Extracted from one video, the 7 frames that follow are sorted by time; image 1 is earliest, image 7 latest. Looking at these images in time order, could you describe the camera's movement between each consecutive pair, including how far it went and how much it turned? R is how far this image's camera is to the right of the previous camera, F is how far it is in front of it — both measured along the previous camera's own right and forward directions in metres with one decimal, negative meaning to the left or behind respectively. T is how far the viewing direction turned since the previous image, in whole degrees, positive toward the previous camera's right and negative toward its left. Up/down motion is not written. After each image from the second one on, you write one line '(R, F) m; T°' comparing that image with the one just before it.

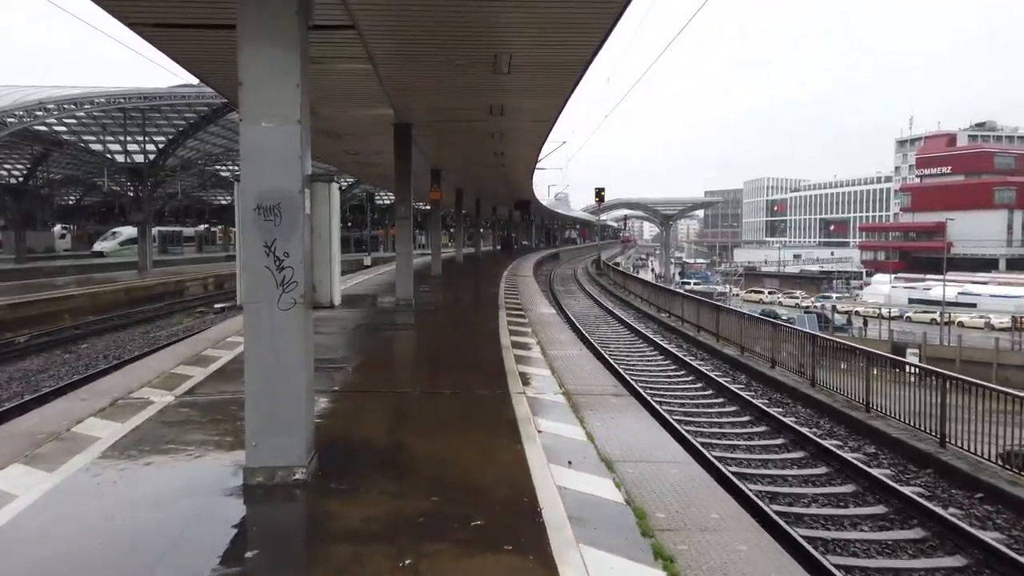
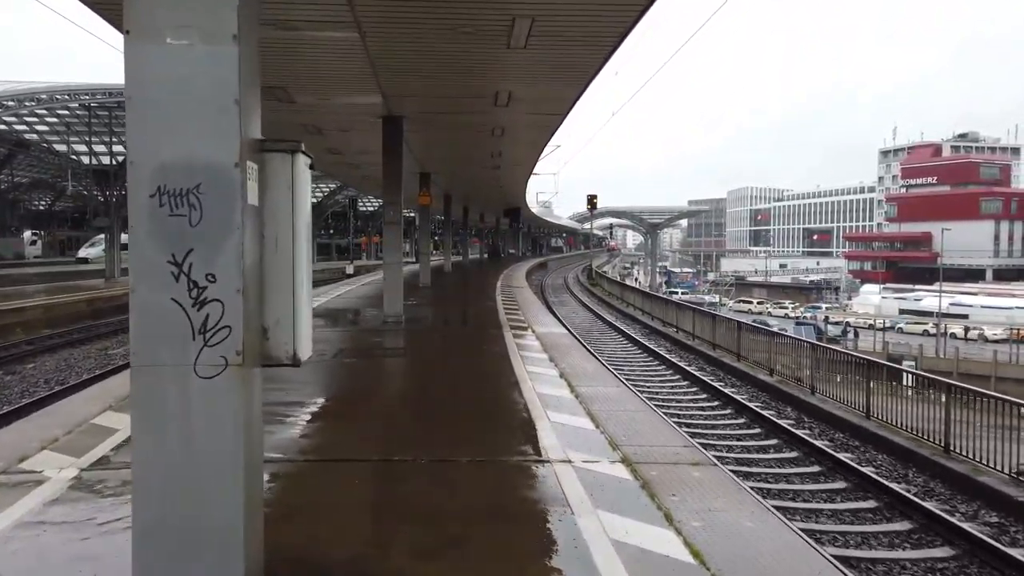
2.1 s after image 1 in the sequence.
(-0.4, +2.1) m; +1°
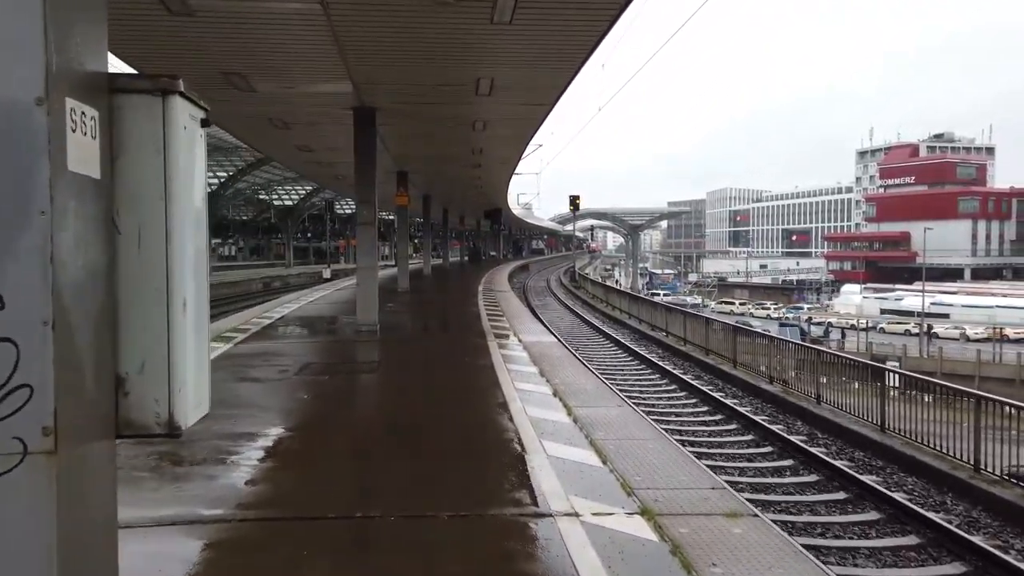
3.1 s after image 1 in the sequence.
(-0.1, +1.1) m; +1°
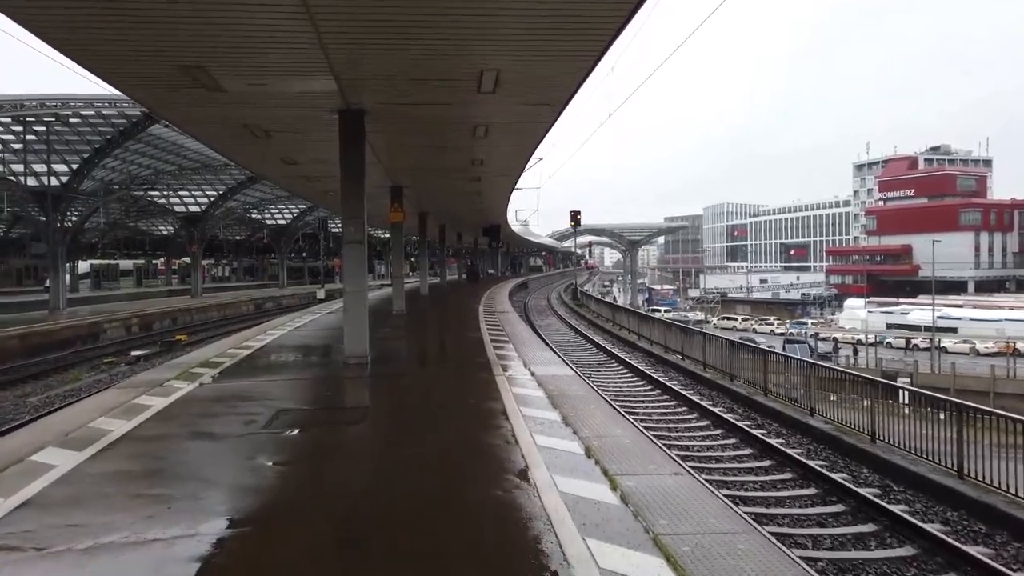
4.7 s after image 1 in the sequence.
(-0.2, +1.7) m; 0°
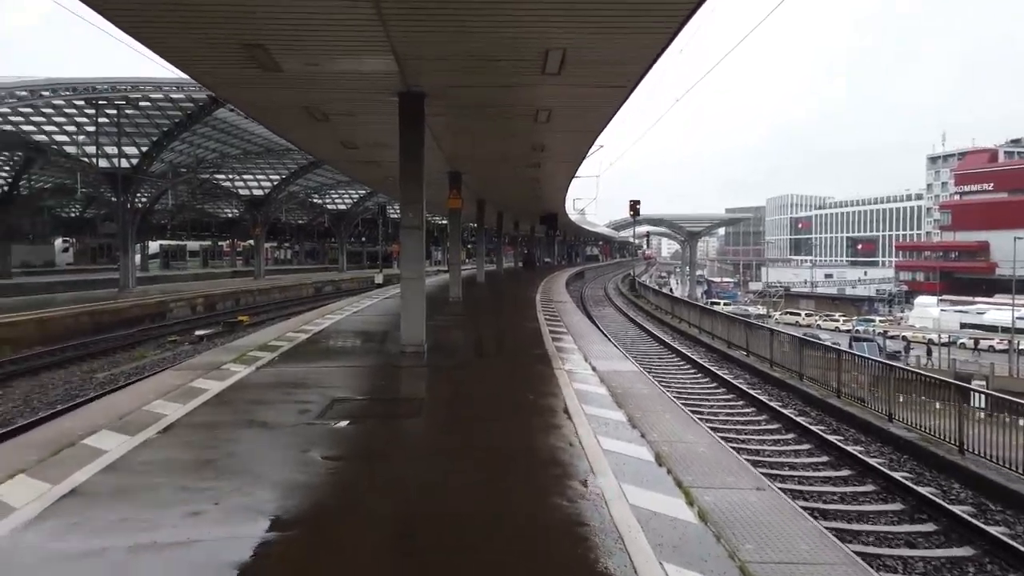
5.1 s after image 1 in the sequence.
(-0.1, +0.4) m; -4°
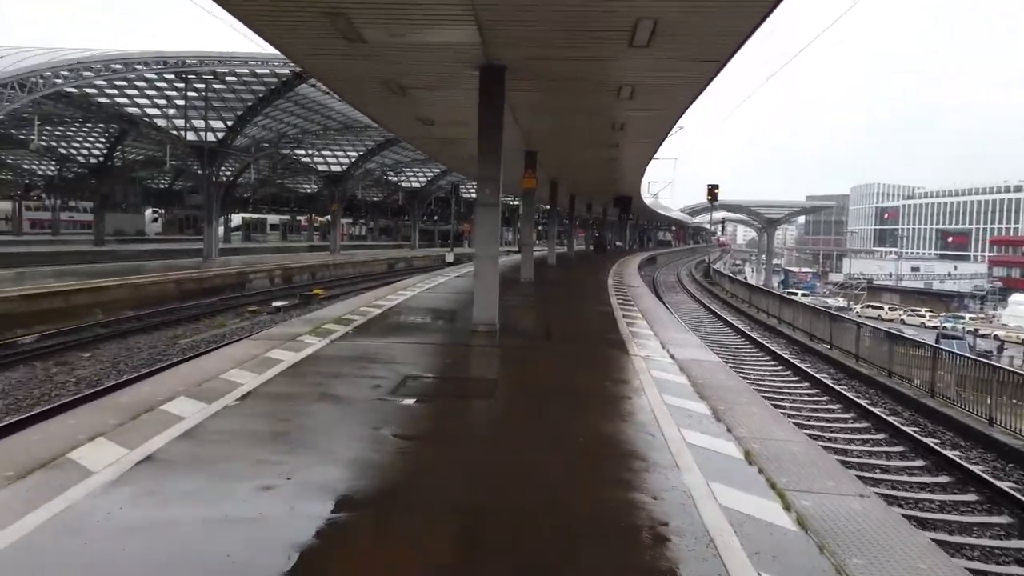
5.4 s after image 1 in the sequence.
(-0.1, +0.3) m; -5°
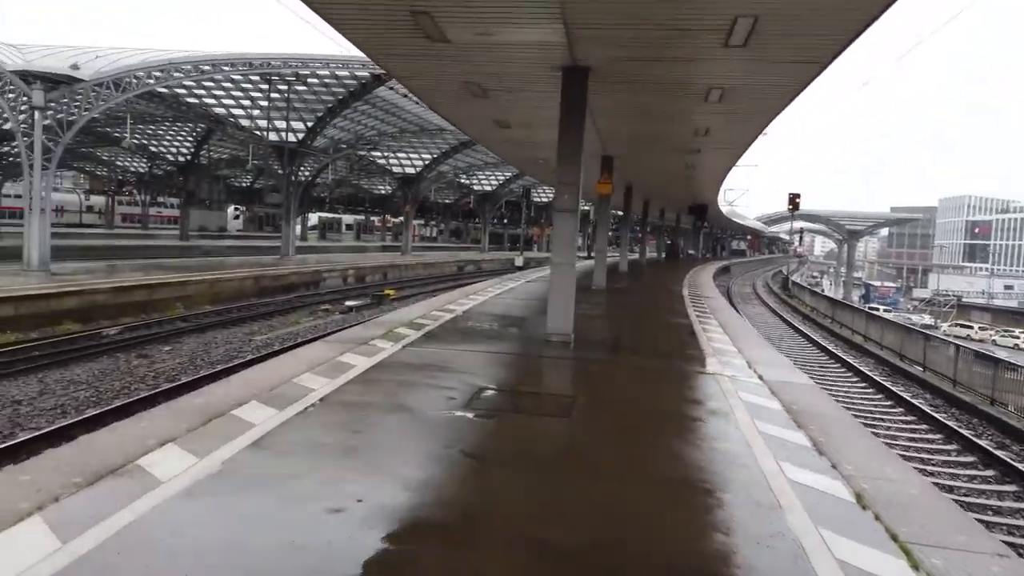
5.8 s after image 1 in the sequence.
(-0.2, +0.4) m; -5°
